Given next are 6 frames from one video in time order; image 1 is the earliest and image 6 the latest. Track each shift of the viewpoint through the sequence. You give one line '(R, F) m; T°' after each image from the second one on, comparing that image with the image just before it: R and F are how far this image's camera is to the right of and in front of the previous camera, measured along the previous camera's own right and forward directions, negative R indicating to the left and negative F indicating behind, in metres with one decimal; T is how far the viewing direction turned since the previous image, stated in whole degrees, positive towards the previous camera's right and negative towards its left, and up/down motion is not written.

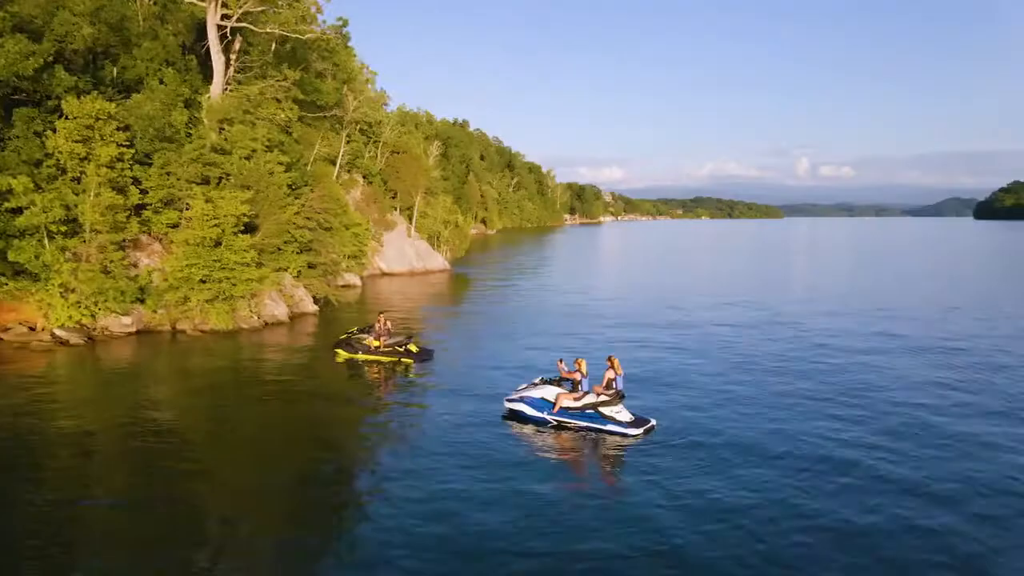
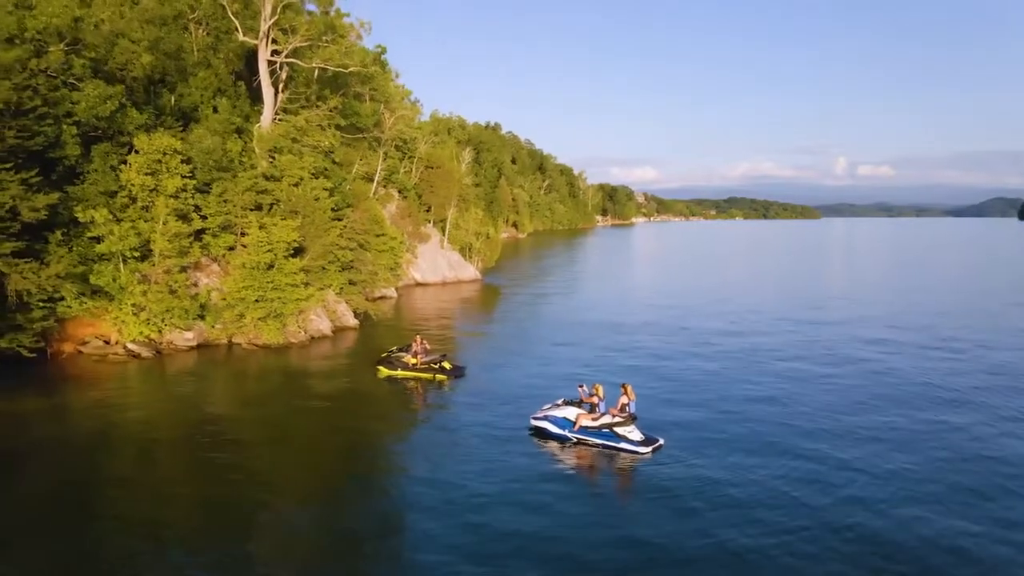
(+0.3, -2.6) m; -2°
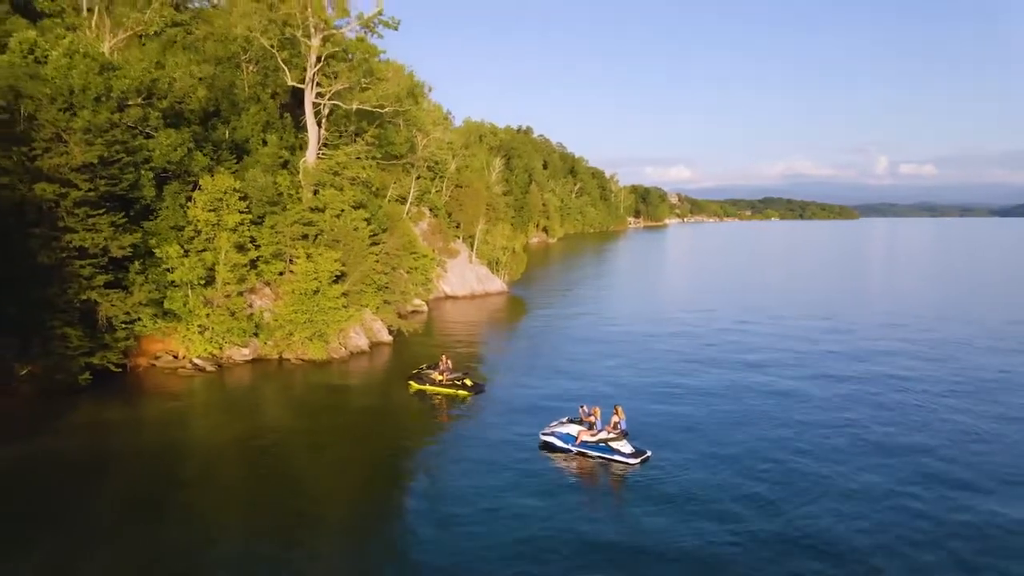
(+0.9, -4.1) m; -3°
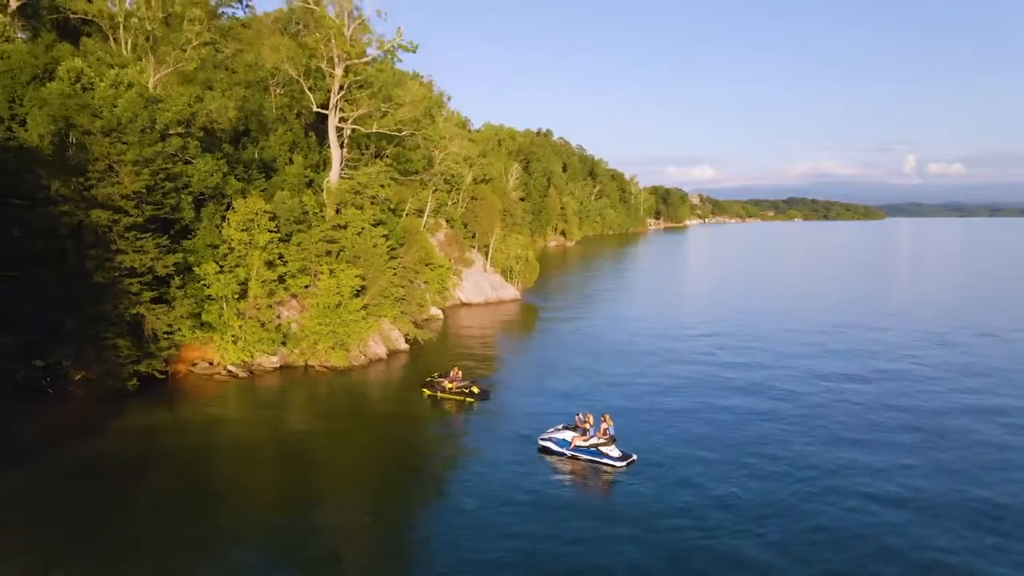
(+0.8, -3.2) m; -2°
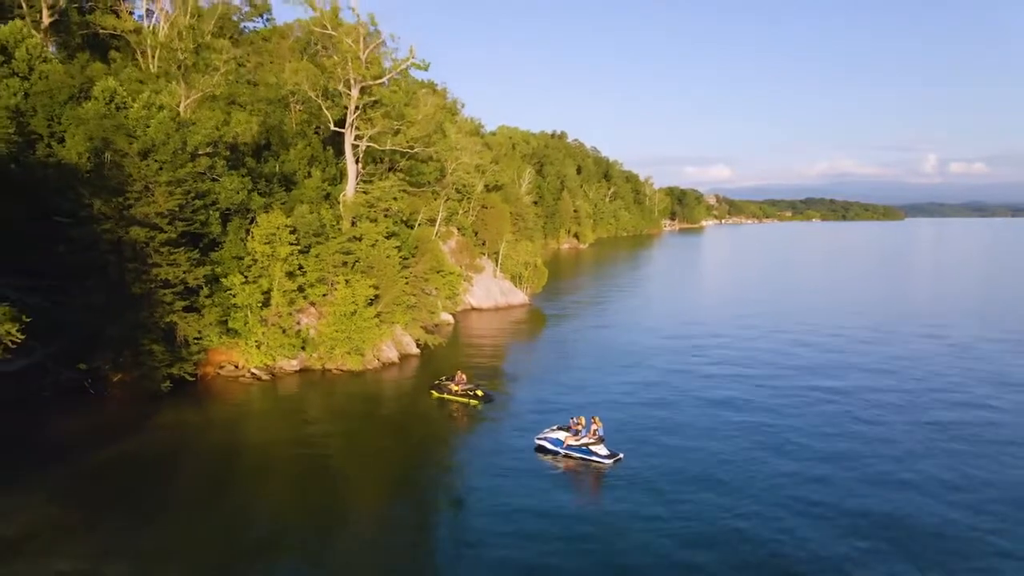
(+0.8, -2.9) m; -1°
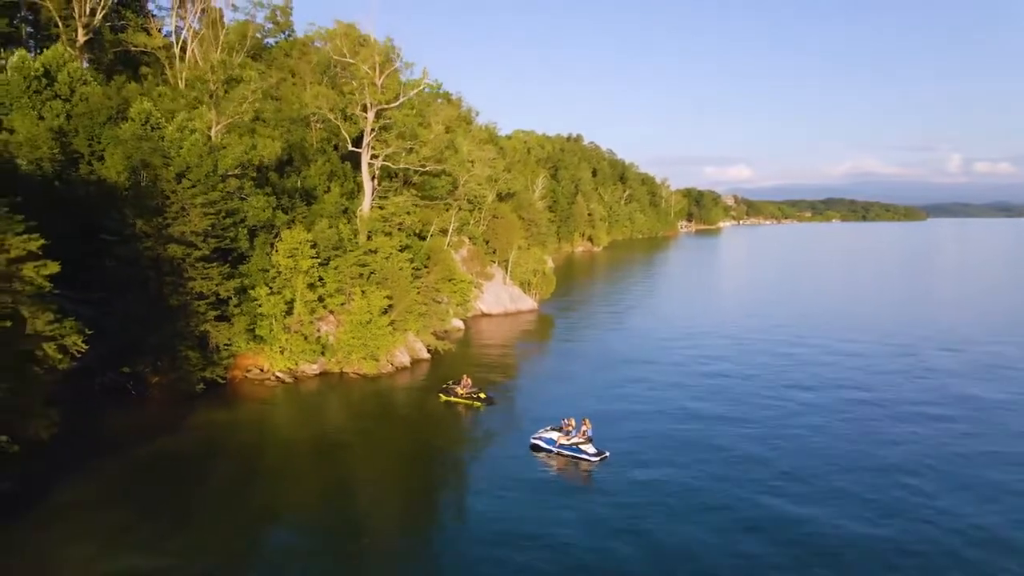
(+1.0, -3.6) m; -1°
